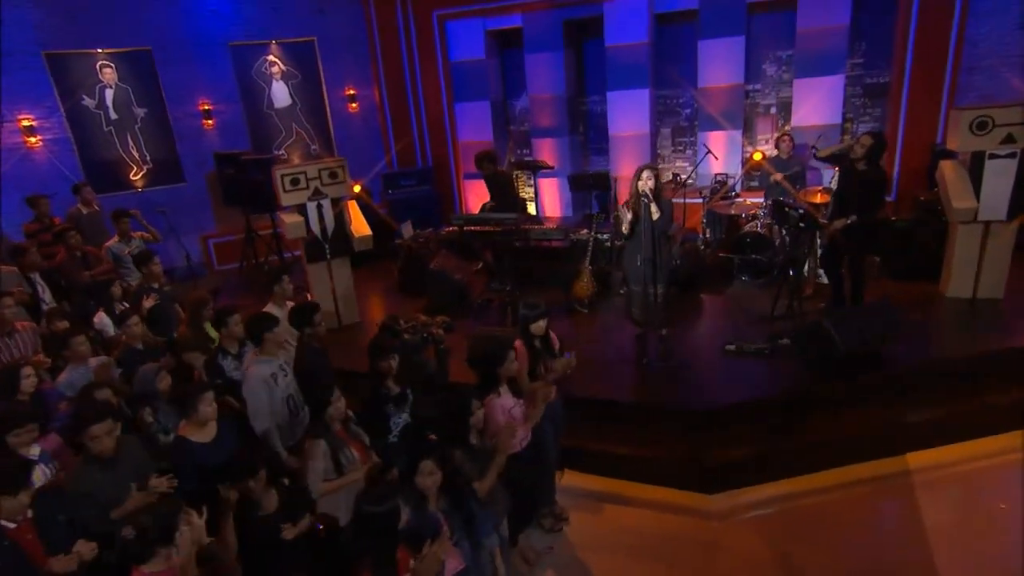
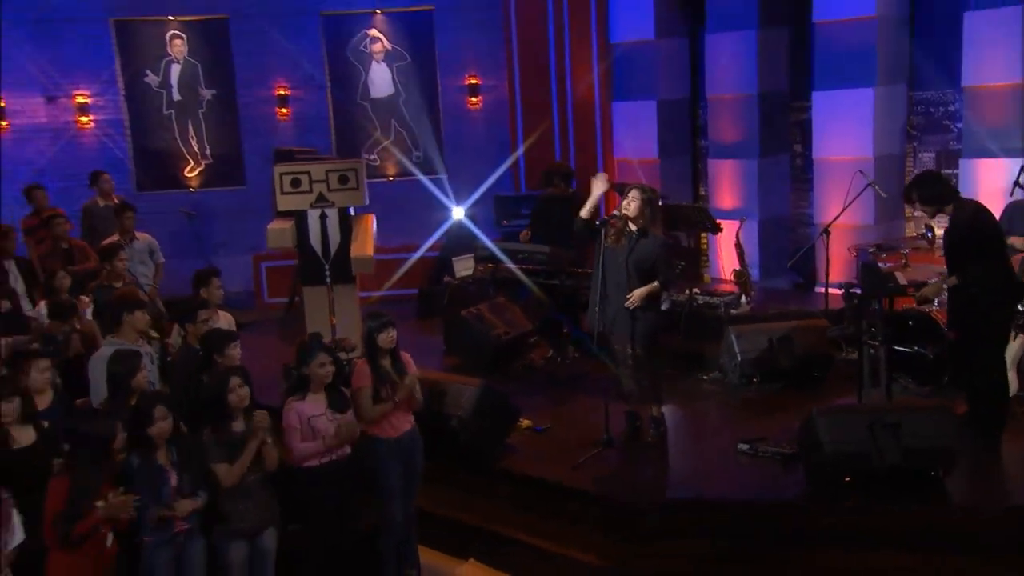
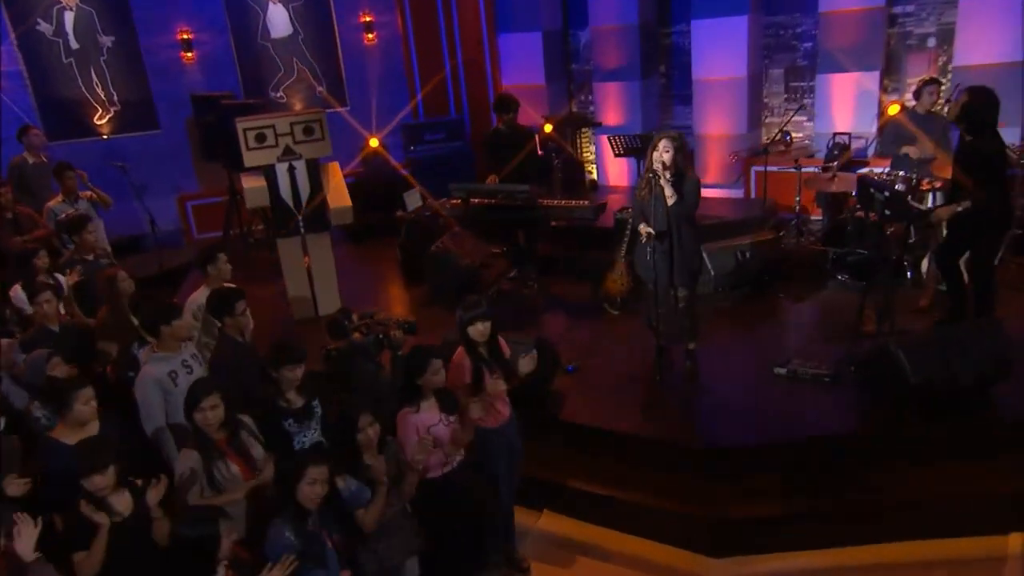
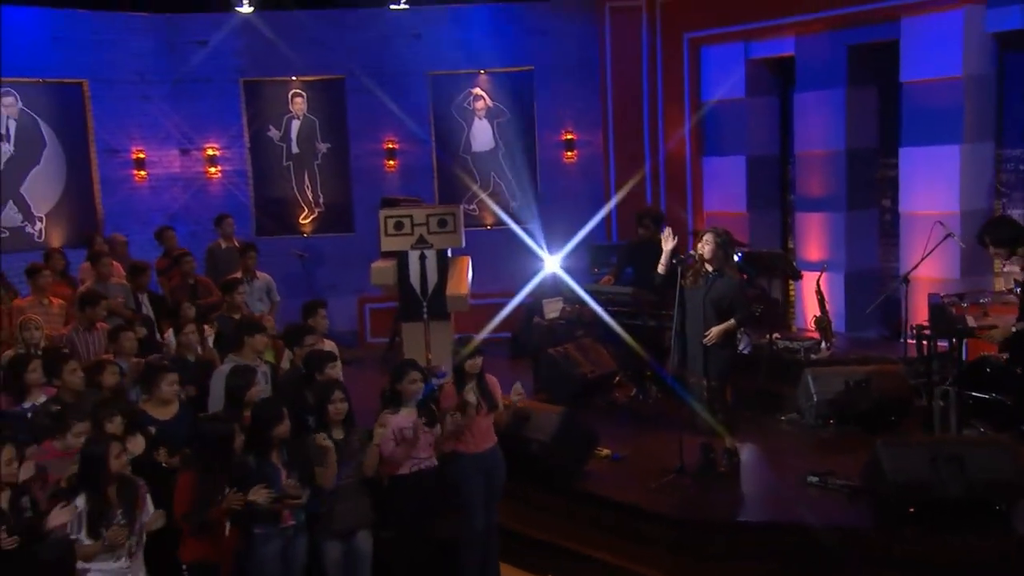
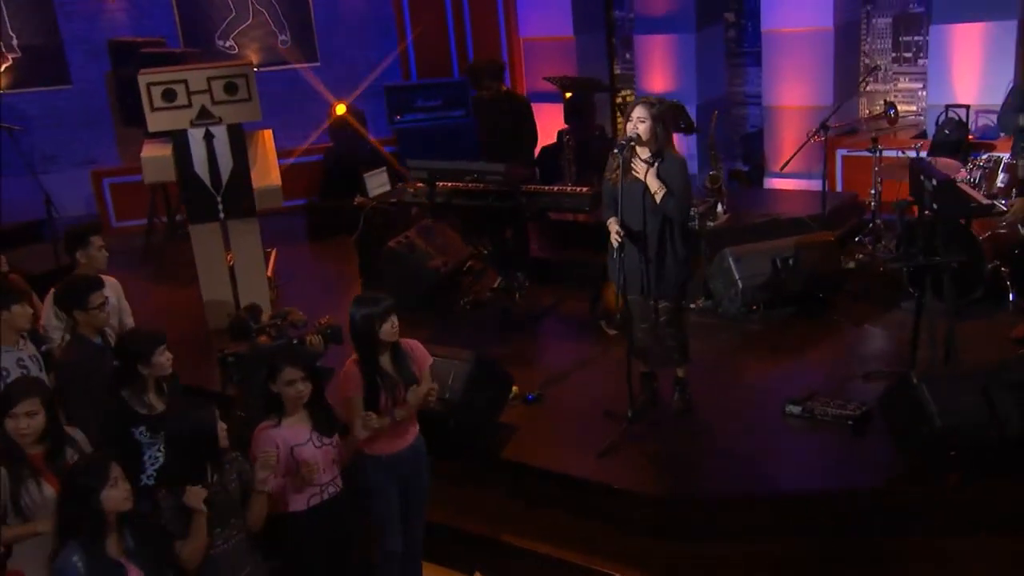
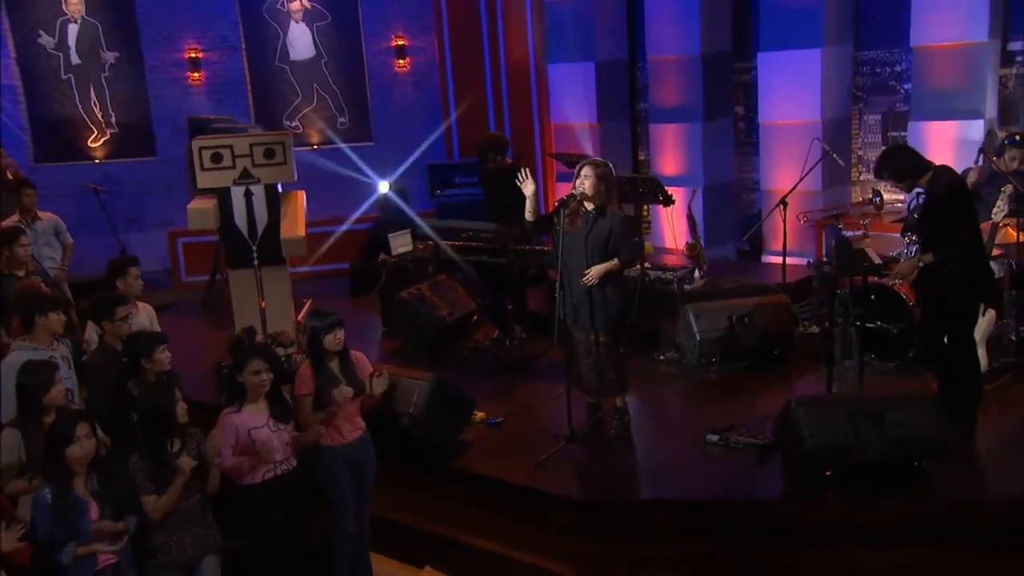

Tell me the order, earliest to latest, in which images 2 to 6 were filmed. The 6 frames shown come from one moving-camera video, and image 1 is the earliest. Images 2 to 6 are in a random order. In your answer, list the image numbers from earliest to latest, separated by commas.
3, 5, 6, 2, 4
